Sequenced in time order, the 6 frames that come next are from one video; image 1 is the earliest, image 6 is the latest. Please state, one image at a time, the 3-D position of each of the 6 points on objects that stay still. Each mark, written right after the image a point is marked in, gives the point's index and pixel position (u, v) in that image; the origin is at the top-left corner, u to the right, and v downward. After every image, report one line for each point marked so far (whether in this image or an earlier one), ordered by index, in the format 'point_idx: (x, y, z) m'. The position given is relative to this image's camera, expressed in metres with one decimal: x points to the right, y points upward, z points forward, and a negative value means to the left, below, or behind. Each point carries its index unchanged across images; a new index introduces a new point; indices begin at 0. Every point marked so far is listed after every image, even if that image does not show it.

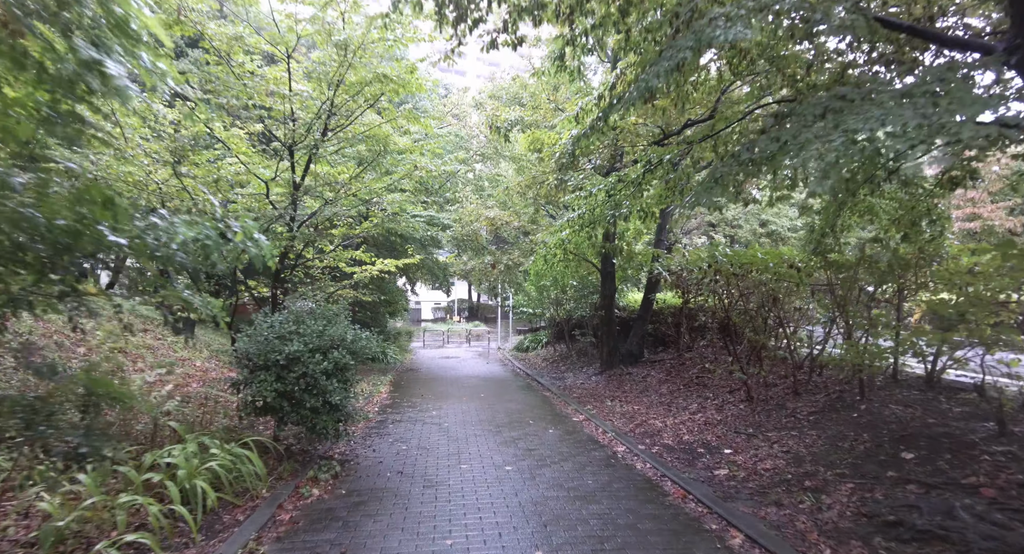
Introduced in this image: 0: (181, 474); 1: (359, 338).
0: (-2.4, -1.4, +4.0) m
1: (-1.7, -0.7, +6.0) m
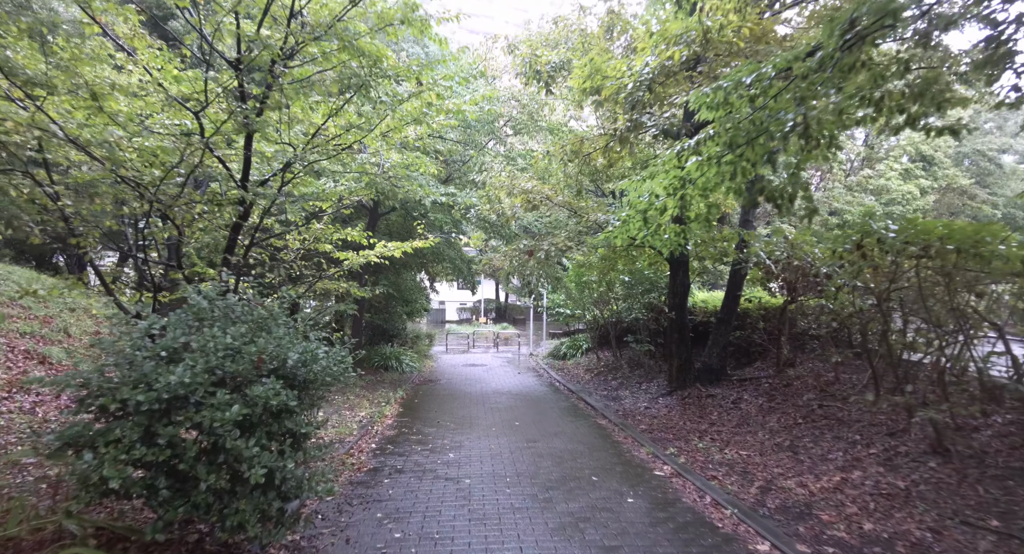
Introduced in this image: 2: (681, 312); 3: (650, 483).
0: (-2.1, -1.3, +1.5) m
1: (-1.3, -0.5, +3.5) m
2: (+3.0, -0.6, +9.6) m
3: (+1.3, -2.0, +5.3) m
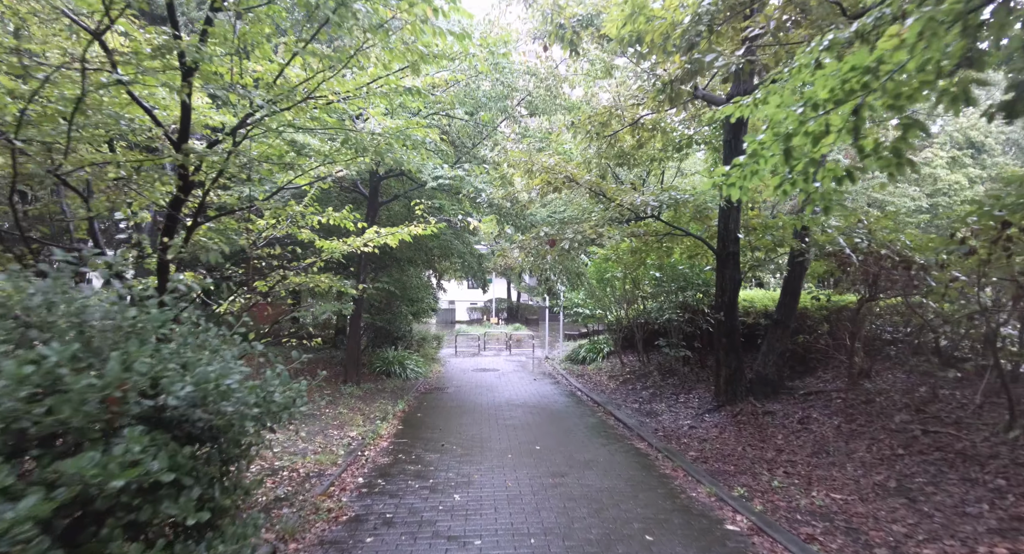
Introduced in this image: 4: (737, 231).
0: (-2.0, -1.2, +0.2) m
1: (-1.1, -0.4, +2.2) m
2: (+3.2, -0.5, +8.2) m
3: (+1.5, -1.9, +3.8) m
4: (+3.3, +0.7, +8.2) m
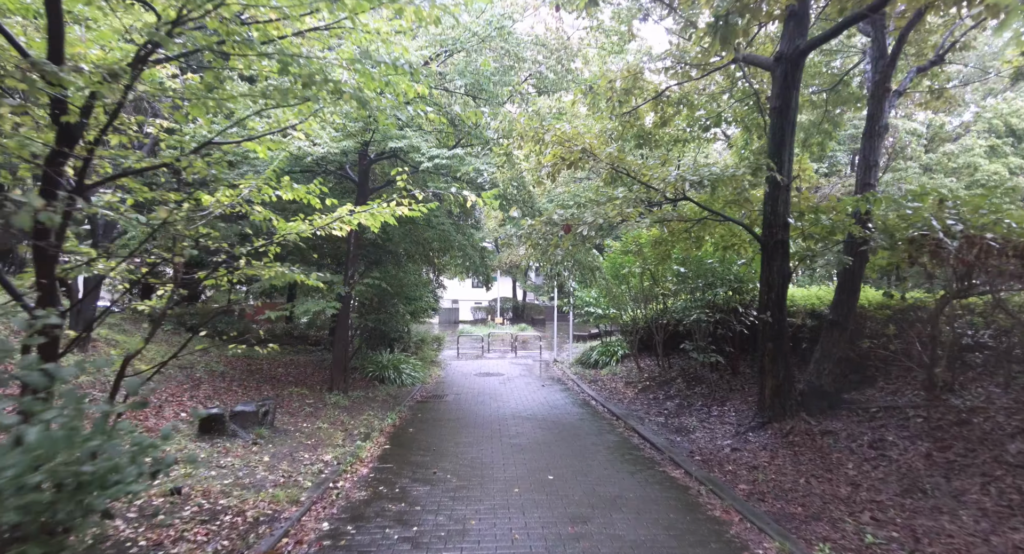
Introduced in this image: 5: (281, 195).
0: (-2.0, -1.1, -1.1) m
1: (-1.1, -0.3, +0.9) m
2: (+3.3, -0.5, +6.9) m
3: (+1.5, -1.8, +2.6) m
4: (+3.4, +0.8, +6.9) m
5: (-2.1, +0.7, +4.9) m
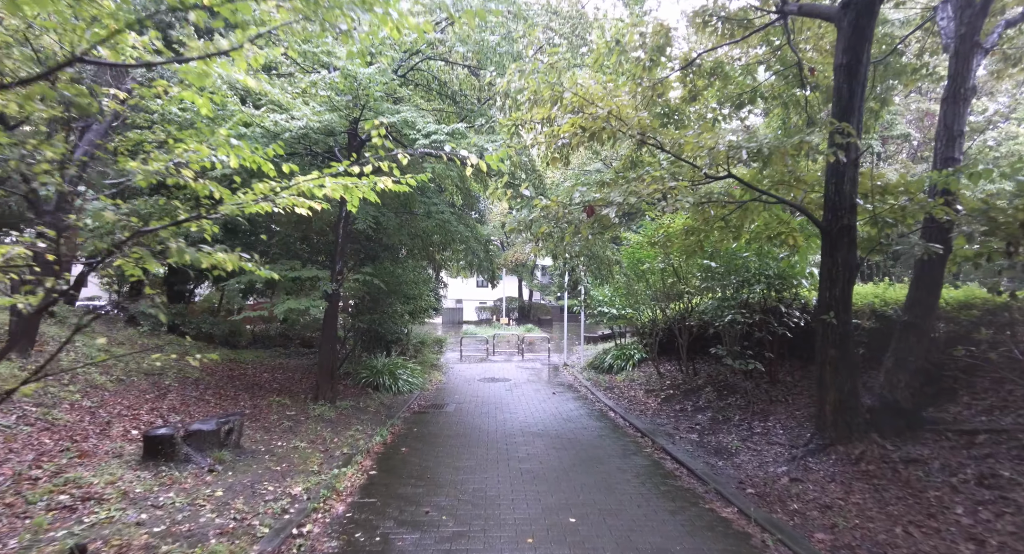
0: (-1.9, -1.0, -2.2) m
1: (-1.1, -0.3, -0.2) m
2: (+3.4, -0.4, +5.7) m
3: (+1.6, -1.7, +1.4) m
4: (+3.5, +0.9, +5.7) m
5: (-2.0, +0.8, +3.8) m
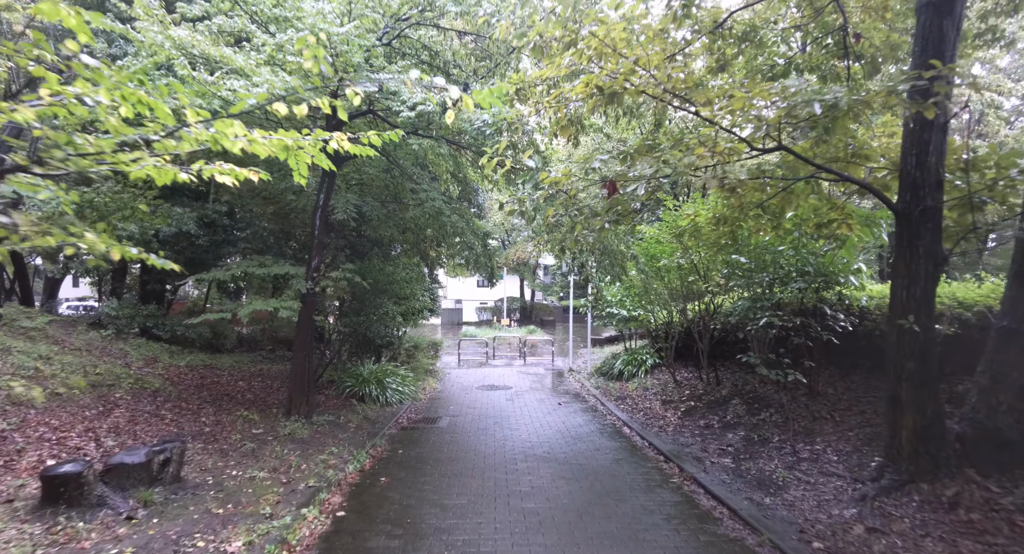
0: (-1.9, -1.0, -3.3) m
1: (-1.1, -0.2, -1.4) m
2: (+3.4, -0.3, +4.6) m
3: (+1.6, -1.7, +0.3) m
4: (+3.5, +0.9, +4.5) m
5: (-2.0, +0.9, +2.7) m
